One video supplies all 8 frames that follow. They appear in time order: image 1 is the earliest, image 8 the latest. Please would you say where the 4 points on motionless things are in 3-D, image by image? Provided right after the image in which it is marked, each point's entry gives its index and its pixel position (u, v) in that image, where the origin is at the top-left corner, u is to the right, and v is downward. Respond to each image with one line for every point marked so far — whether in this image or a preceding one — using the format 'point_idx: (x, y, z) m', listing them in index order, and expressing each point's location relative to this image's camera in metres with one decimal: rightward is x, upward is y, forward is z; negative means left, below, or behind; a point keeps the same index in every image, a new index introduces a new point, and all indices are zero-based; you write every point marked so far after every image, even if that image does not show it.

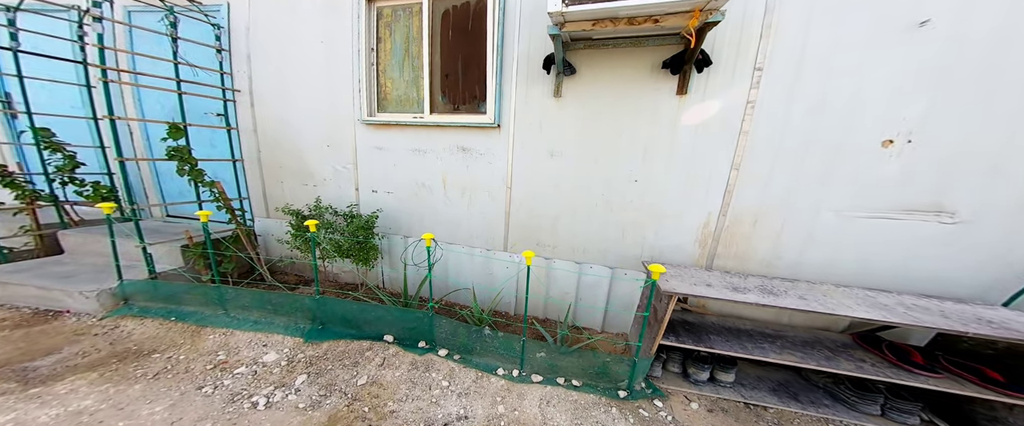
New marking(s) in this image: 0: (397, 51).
0: (-0.9, +1.5, +2.7) m
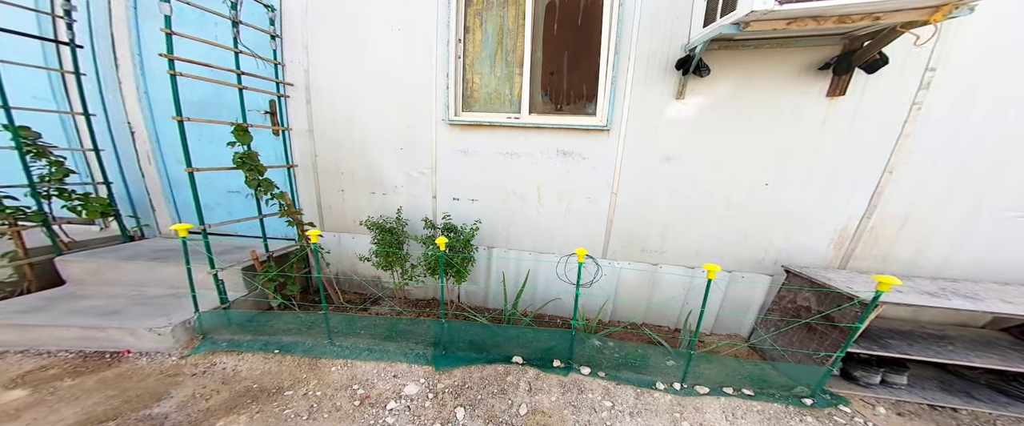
0: (-0.1, +1.4, +2.5) m
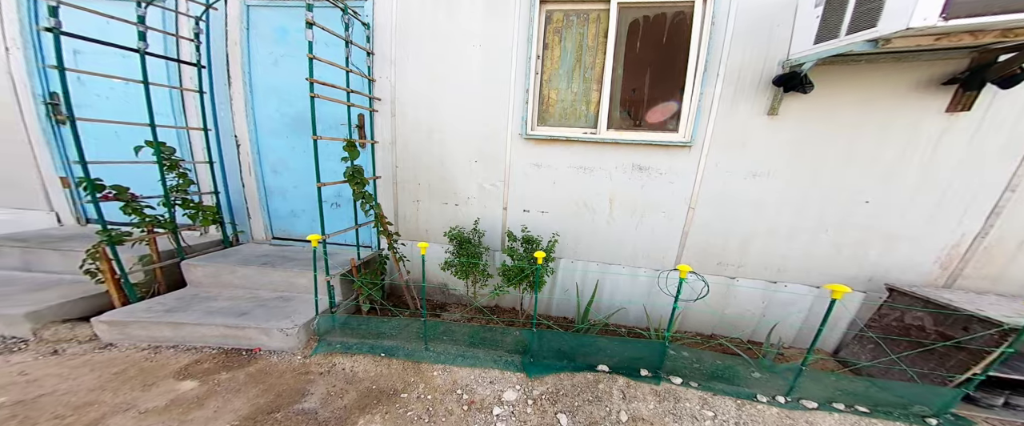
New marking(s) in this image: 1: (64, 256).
0: (+0.6, +1.3, +2.6) m
1: (-3.8, -0.4, +2.5) m
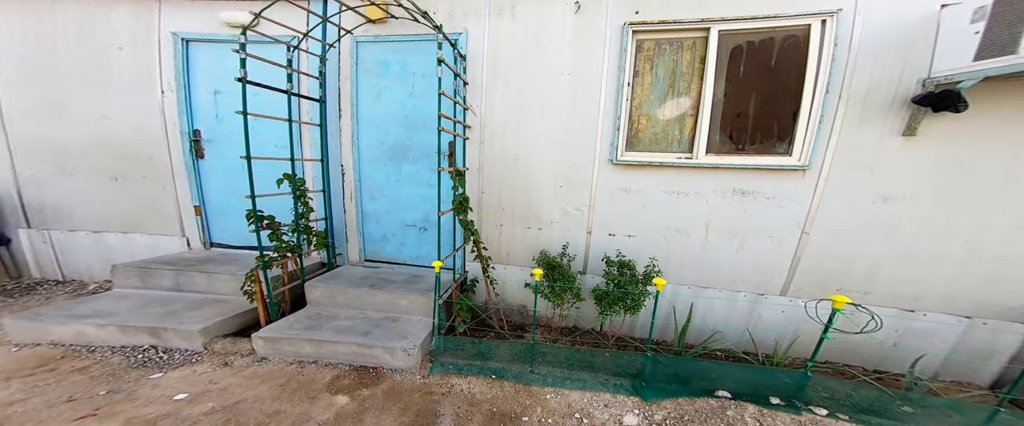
0: (+1.3, +1.1, +2.6) m
1: (-3.0, -0.6, +2.9) m
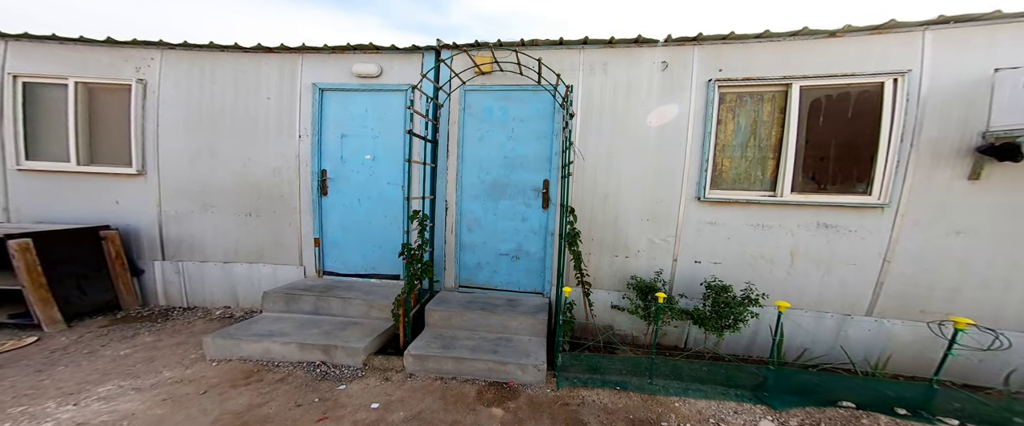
0: (+2.3, +0.8, +3.0) m
1: (-1.9, -1.0, +3.3) m
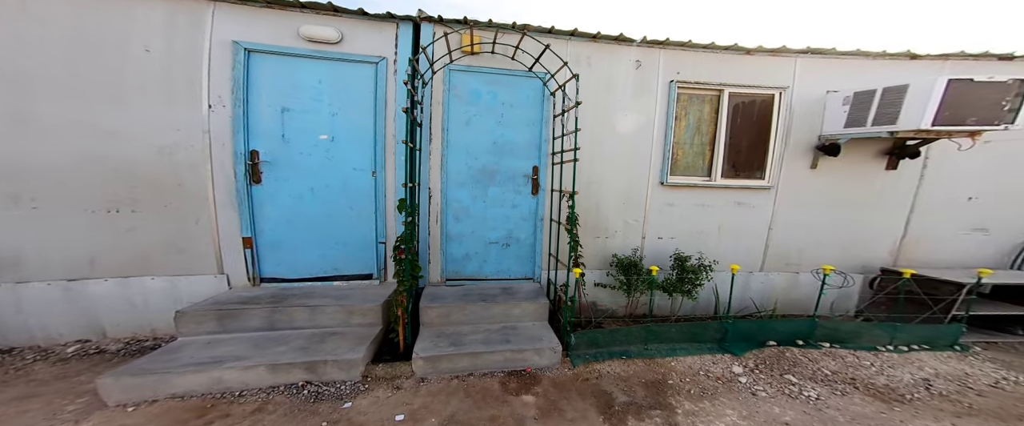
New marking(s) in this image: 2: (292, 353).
0: (+2.2, +1.0, +3.6) m
1: (-1.9, -0.9, +2.7) m
2: (-1.7, -1.1, +2.3) m
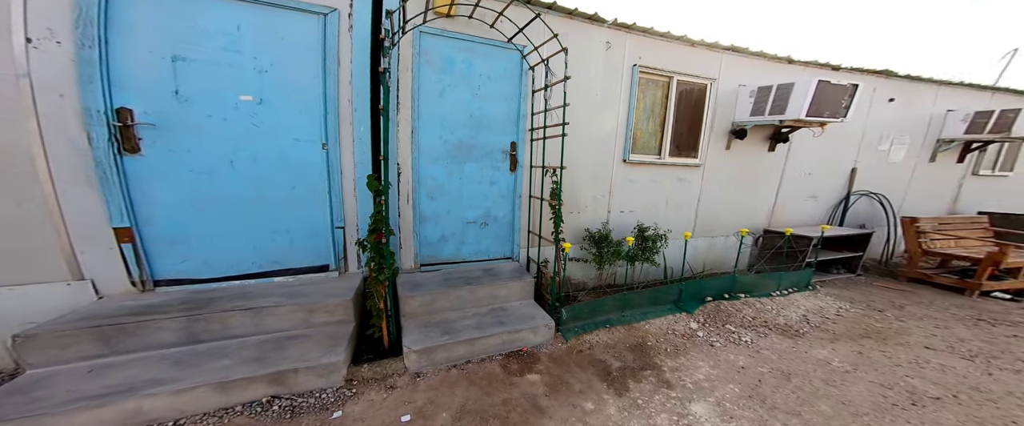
0: (+1.8, +1.3, +3.9) m
1: (-2.0, -0.8, +2.2) m
2: (-1.6, -0.9, +1.8) m
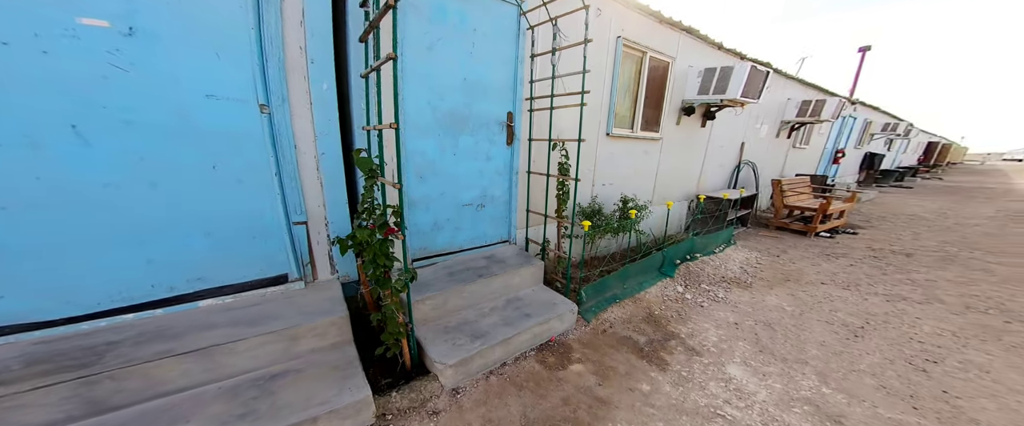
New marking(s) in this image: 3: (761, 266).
0: (+1.6, +1.7, +3.8) m
1: (-1.6, -0.8, +1.5) m
2: (-1.2, -0.9, +1.3) m
3: (+4.2, -0.9, +4.9) m
